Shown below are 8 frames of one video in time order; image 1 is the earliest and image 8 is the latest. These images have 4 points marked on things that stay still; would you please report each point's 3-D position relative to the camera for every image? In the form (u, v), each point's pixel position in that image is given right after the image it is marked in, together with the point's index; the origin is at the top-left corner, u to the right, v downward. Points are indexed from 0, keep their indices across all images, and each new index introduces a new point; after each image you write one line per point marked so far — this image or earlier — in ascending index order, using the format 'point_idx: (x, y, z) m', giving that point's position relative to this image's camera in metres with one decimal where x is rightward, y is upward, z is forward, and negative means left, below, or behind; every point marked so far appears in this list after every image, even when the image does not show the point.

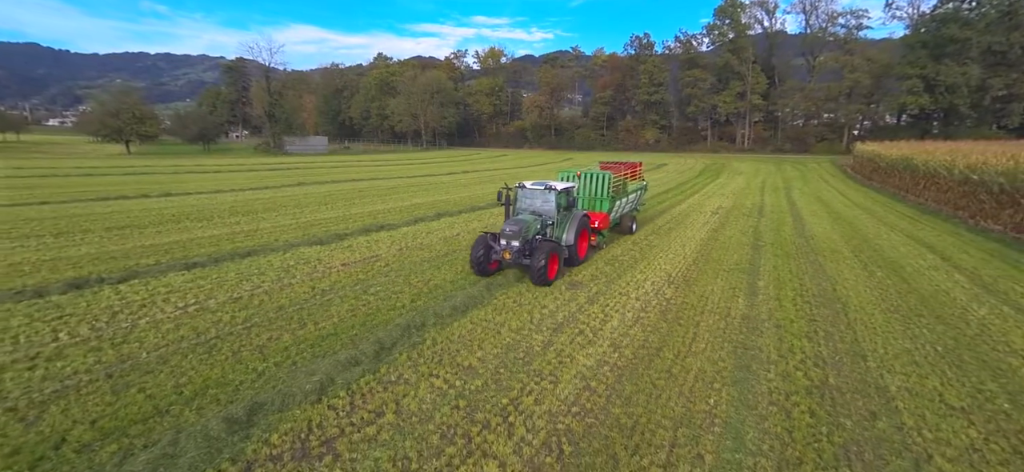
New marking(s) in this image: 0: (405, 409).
0: (-1.0, -1.7, +4.4) m
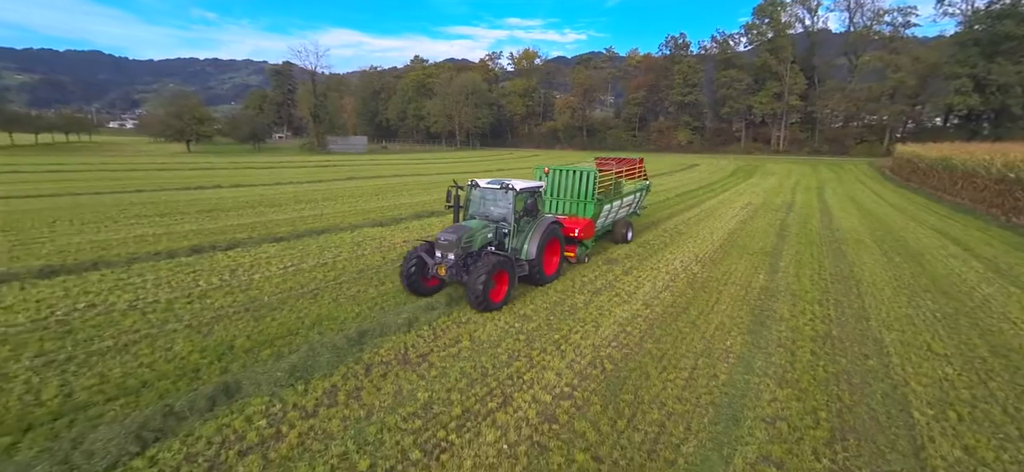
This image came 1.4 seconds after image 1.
0: (-0.4, -1.3, +5.5) m
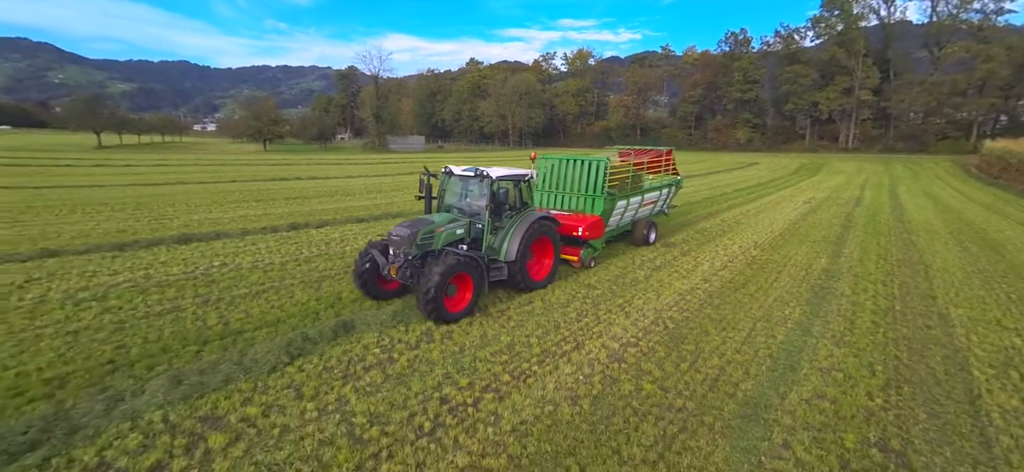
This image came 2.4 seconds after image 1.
0: (+0.5, -0.9, +6.1) m
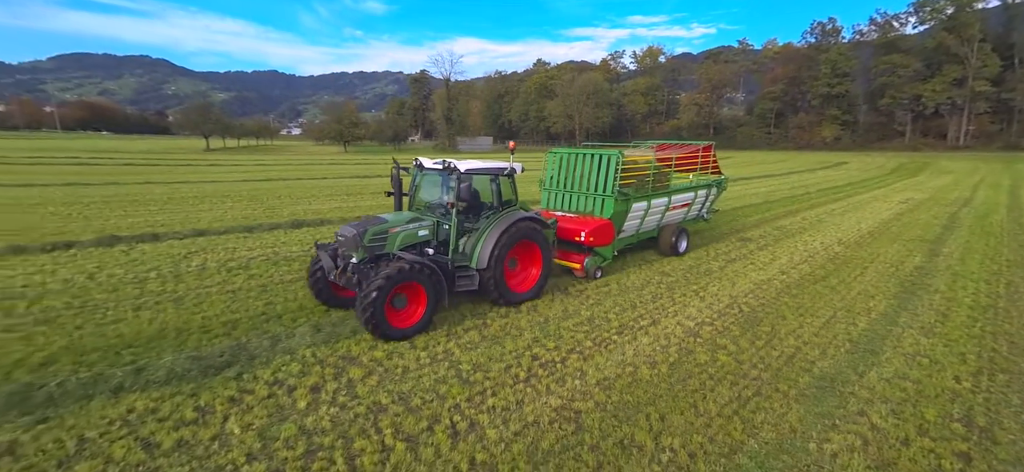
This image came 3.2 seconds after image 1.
0: (+1.7, -0.7, +6.4) m
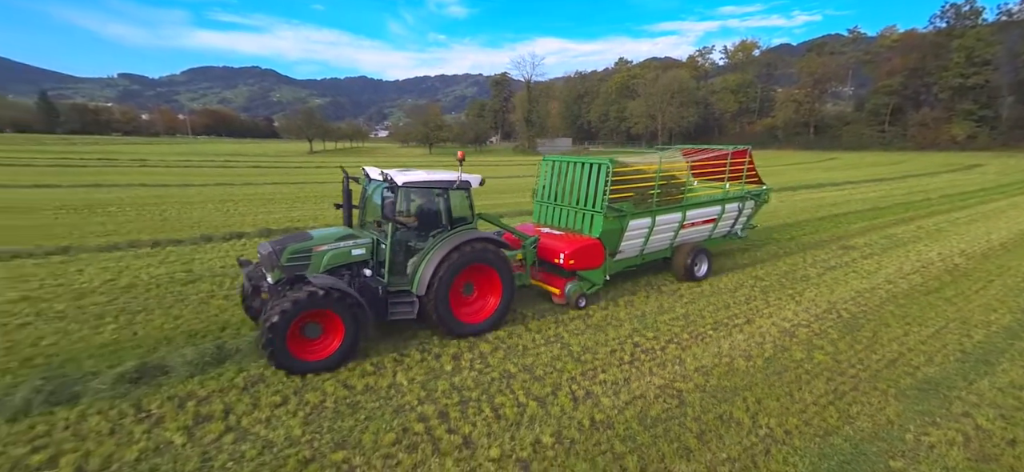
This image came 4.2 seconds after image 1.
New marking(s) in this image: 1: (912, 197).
0: (+3.2, -0.8, +6.7) m
1: (+14.4, +1.4, +15.2) m
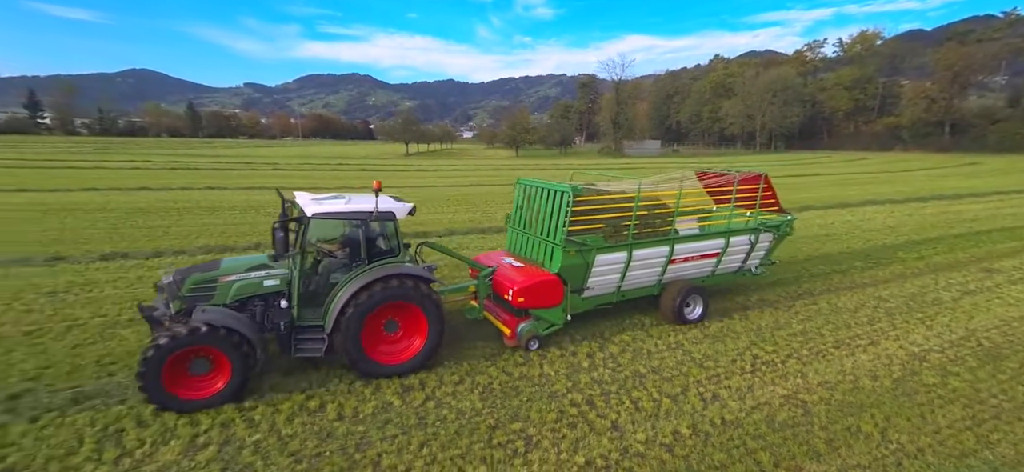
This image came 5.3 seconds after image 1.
0: (+5.2, -1.1, +6.7) m
1: (+17.7, +0.8, +13.2) m
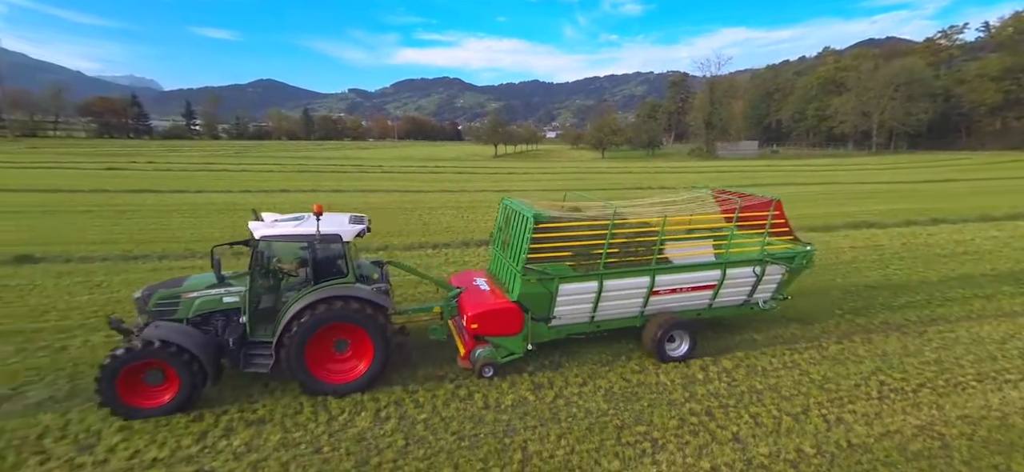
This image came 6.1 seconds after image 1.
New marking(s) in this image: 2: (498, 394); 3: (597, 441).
0: (+6.9, -1.5, +6.3) m
1: (+20.4, +0.1, +10.5) m
2: (-0.2, -1.9, +5.2) m
3: (+0.9, -2.1, +4.3) m
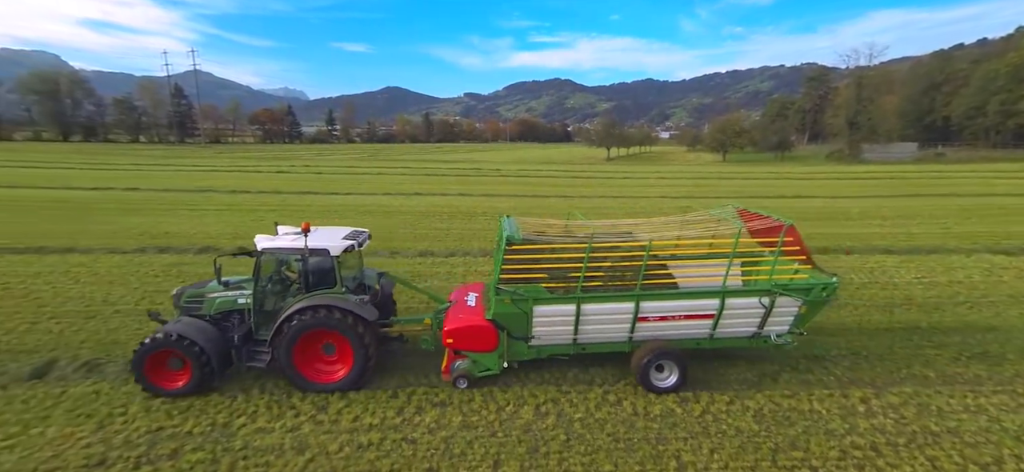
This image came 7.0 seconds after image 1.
0: (+8.9, -2.0, +5.1) m
1: (+23.1, -0.9, +6.2) m
2: (+1.8, -2.2, +5.6) m
3: (+2.6, -2.4, +4.5) m
